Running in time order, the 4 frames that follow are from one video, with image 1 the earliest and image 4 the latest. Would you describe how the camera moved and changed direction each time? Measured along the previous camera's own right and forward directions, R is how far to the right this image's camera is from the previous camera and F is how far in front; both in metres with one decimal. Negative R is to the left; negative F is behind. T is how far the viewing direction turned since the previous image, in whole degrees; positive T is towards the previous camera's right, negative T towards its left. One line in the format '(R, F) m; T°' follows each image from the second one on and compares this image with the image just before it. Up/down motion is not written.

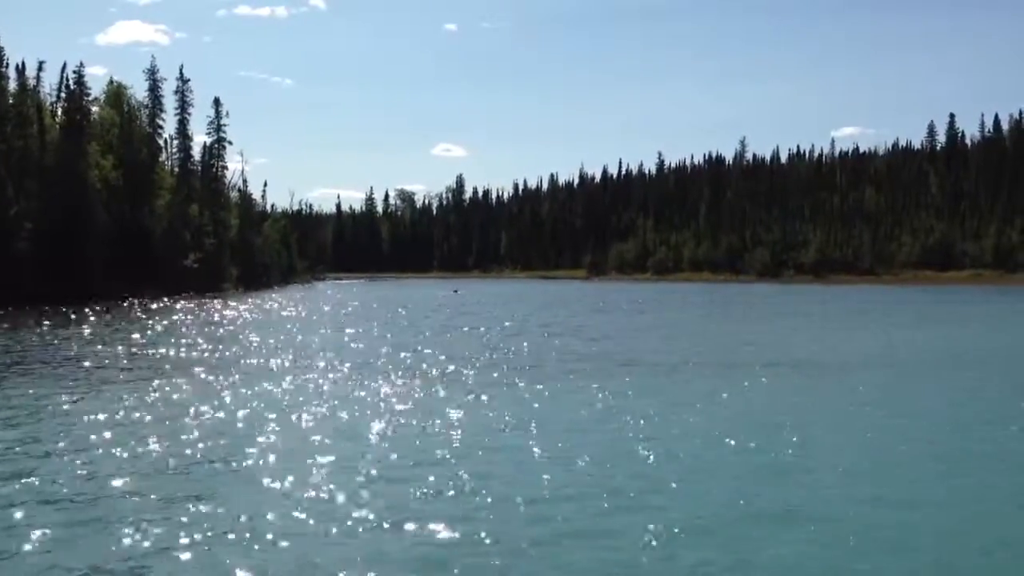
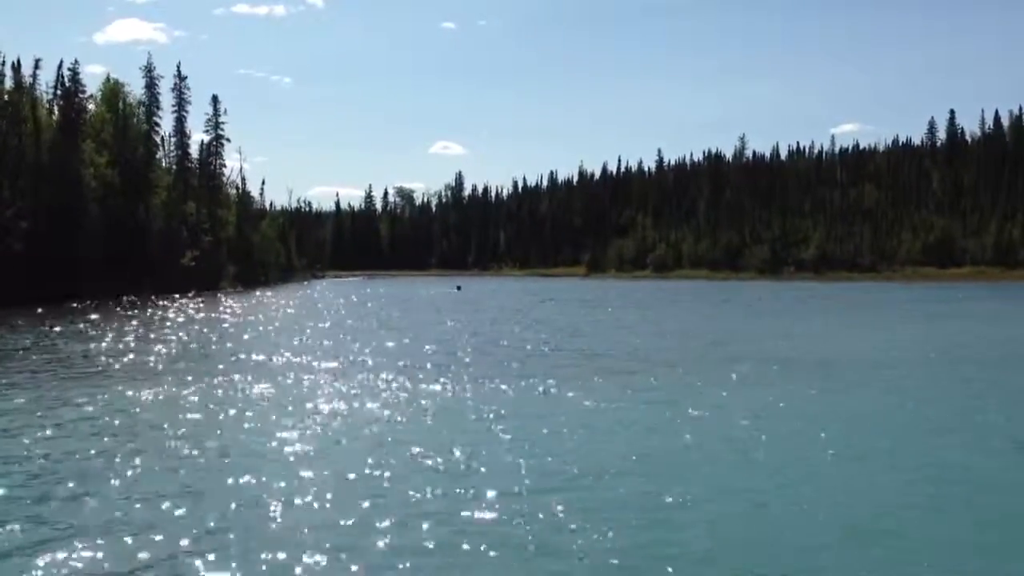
(+0.1, +0.8) m; 0°
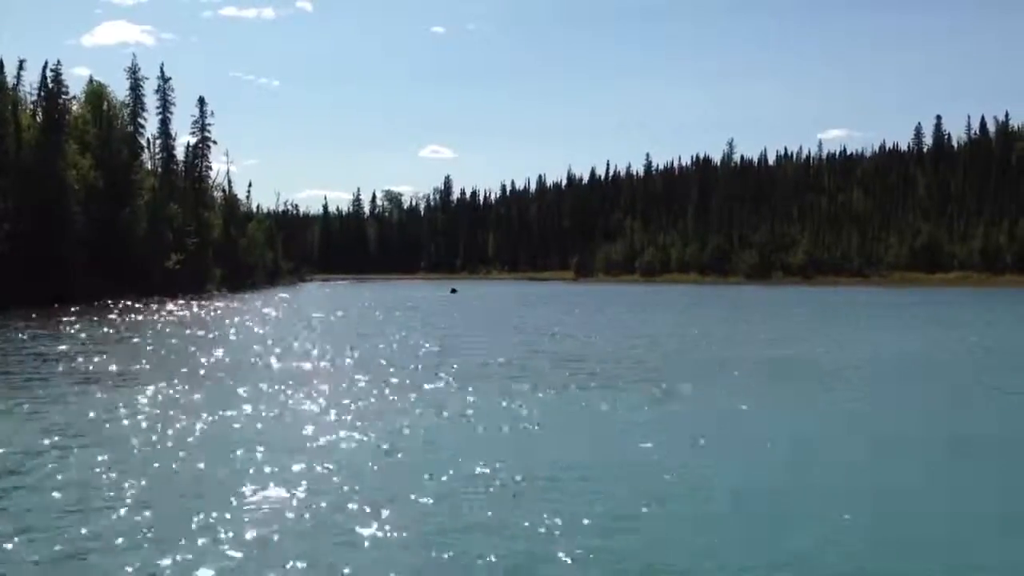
(+0.1, +0.9) m; +1°
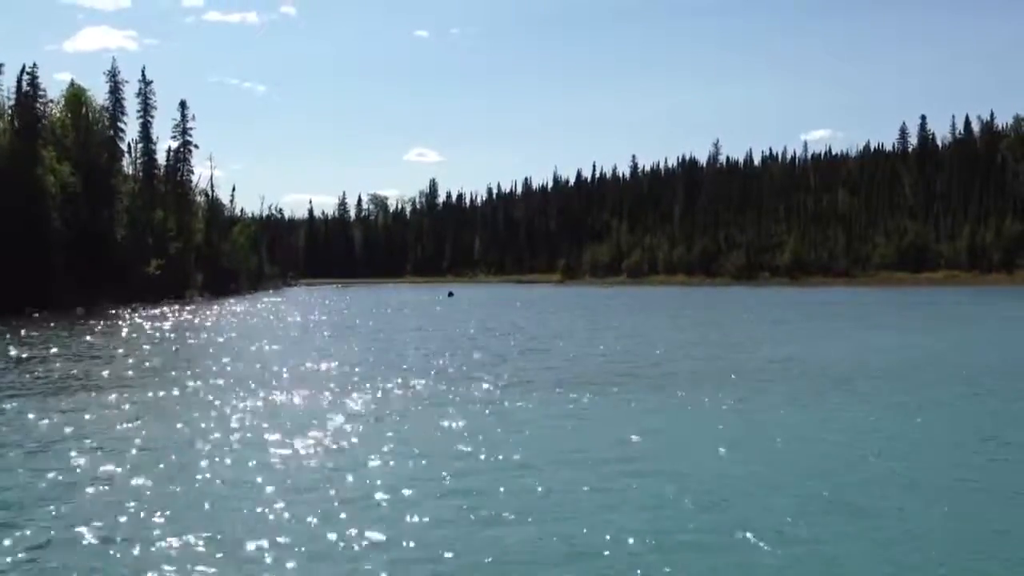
(-0.2, +2.3) m; +1°
